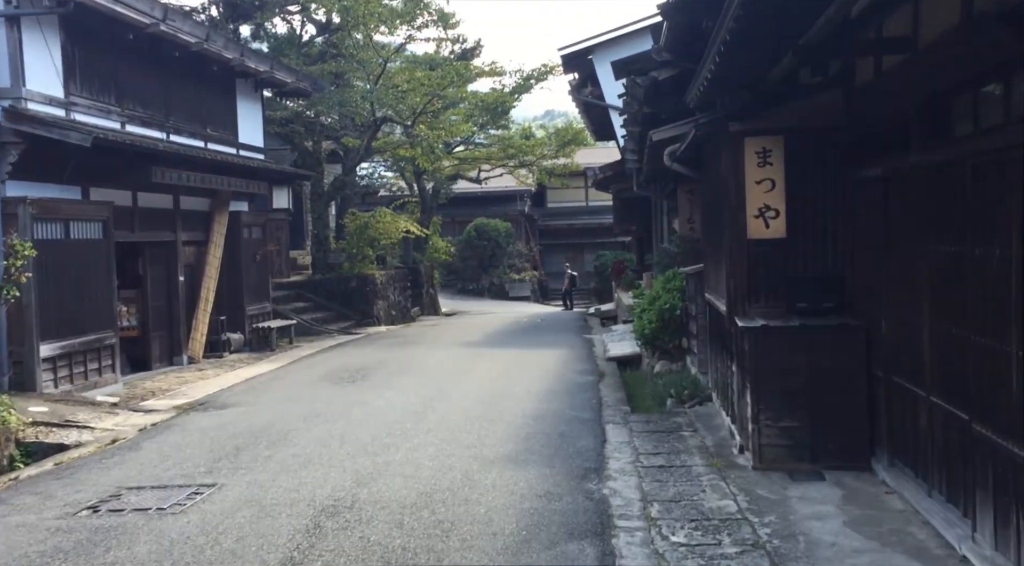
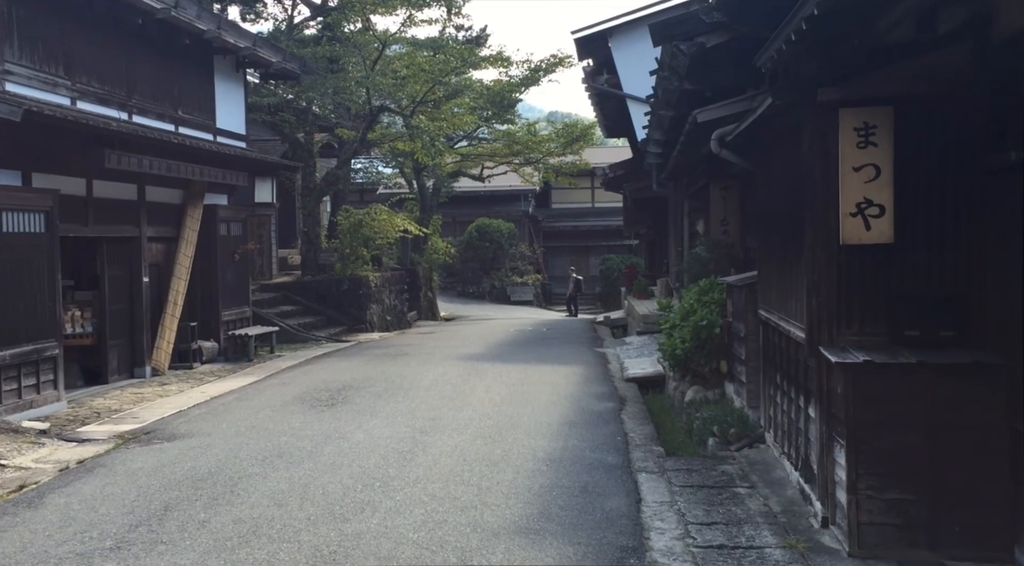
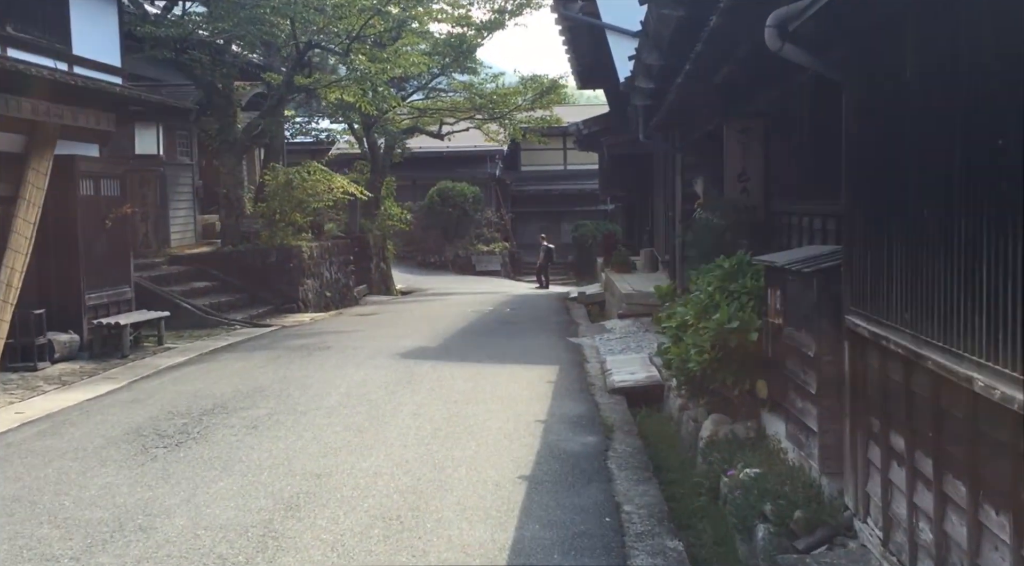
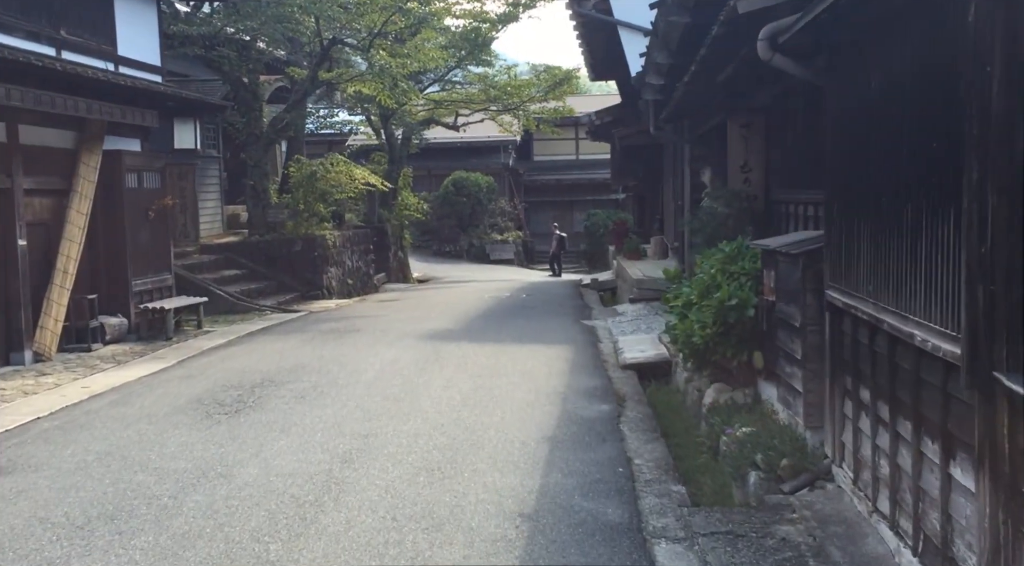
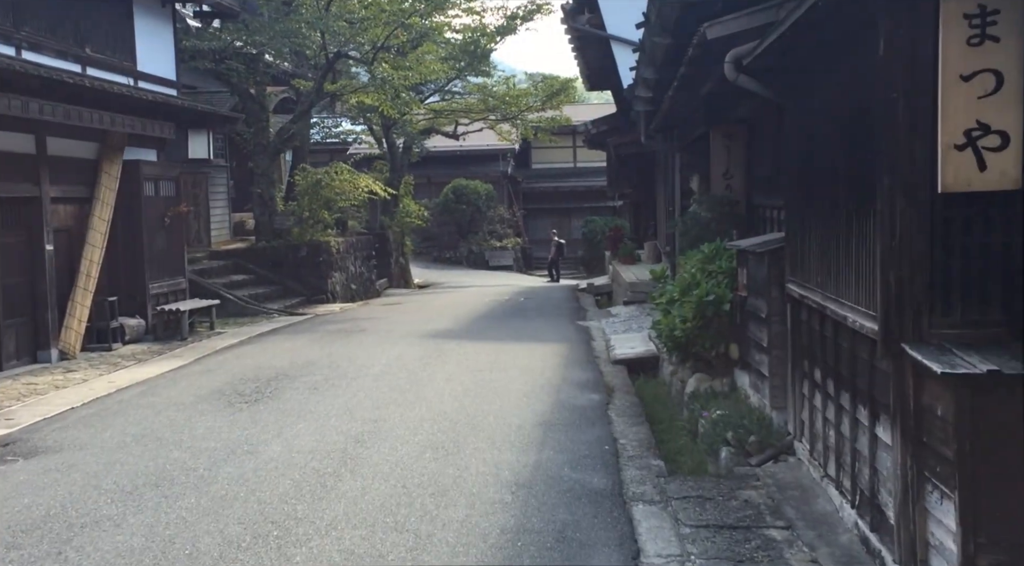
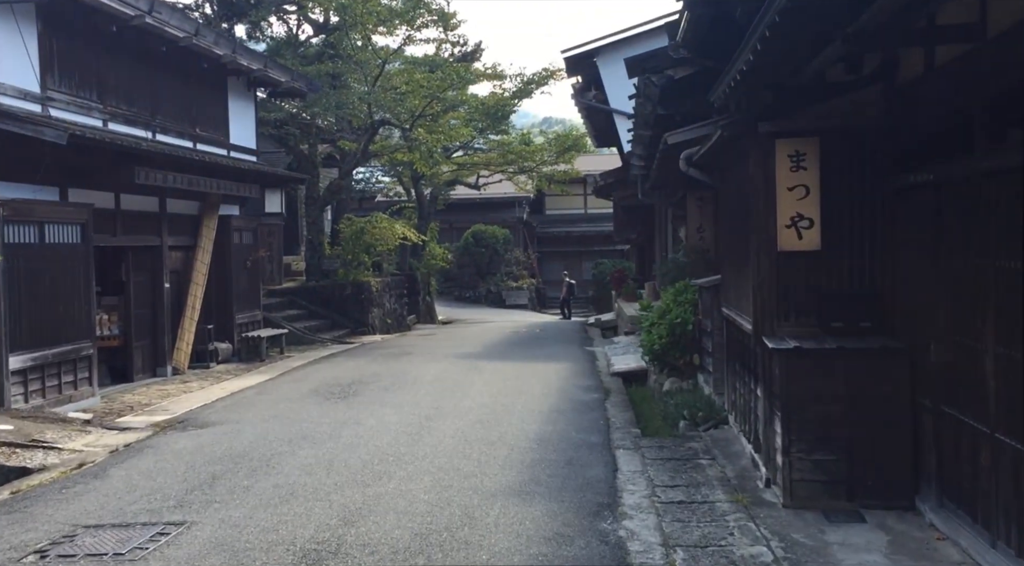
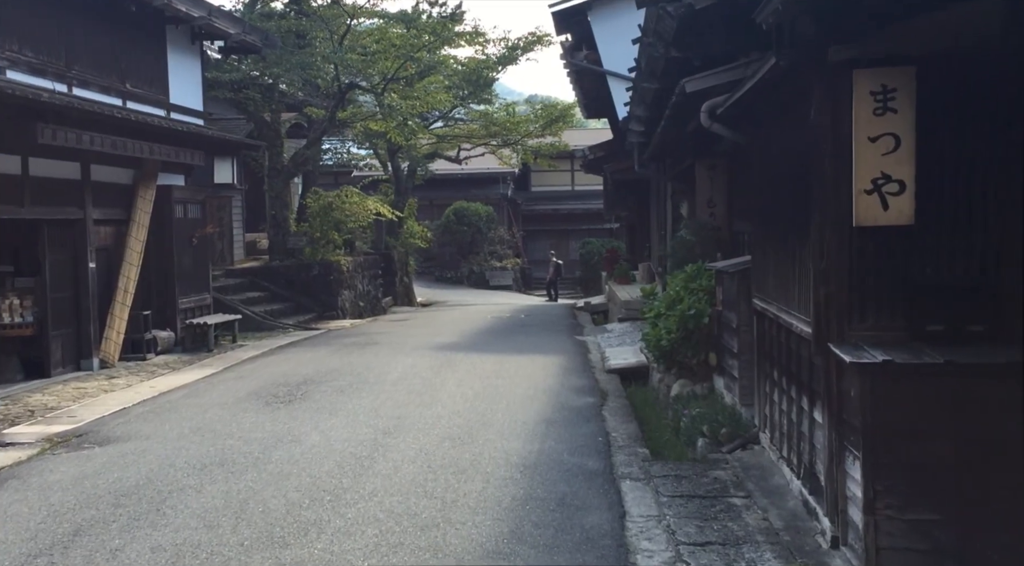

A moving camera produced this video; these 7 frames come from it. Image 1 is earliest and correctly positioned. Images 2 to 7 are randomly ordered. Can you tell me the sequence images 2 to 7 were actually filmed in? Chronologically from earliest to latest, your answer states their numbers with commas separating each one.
6, 2, 7, 5, 4, 3
